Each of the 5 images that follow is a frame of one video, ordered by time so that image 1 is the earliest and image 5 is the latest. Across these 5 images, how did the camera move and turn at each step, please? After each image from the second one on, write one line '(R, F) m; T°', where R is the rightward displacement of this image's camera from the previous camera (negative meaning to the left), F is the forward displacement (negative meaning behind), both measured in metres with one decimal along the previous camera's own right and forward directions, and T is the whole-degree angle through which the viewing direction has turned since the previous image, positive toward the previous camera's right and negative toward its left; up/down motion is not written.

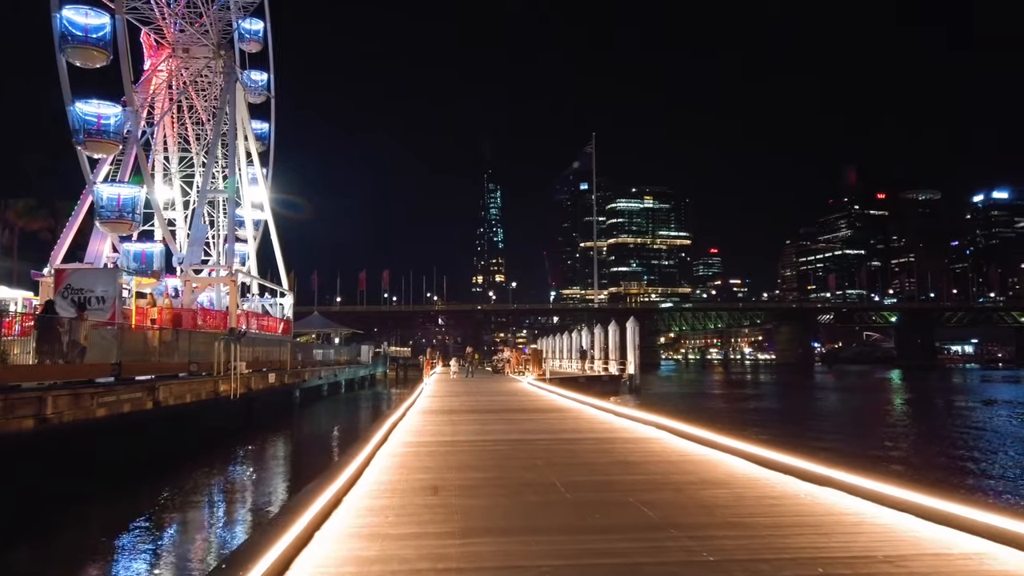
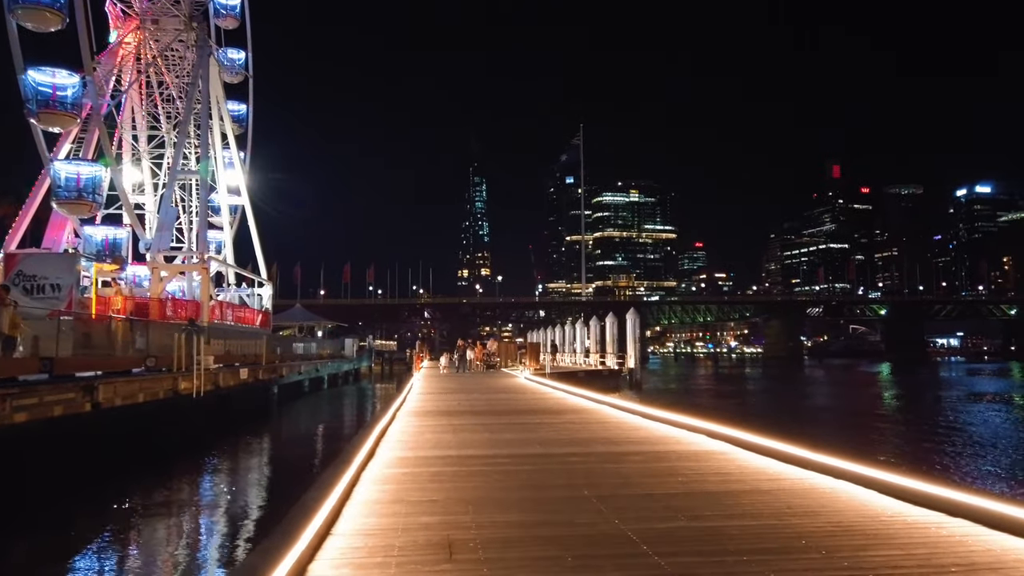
(-0.4, +2.4) m; +1°
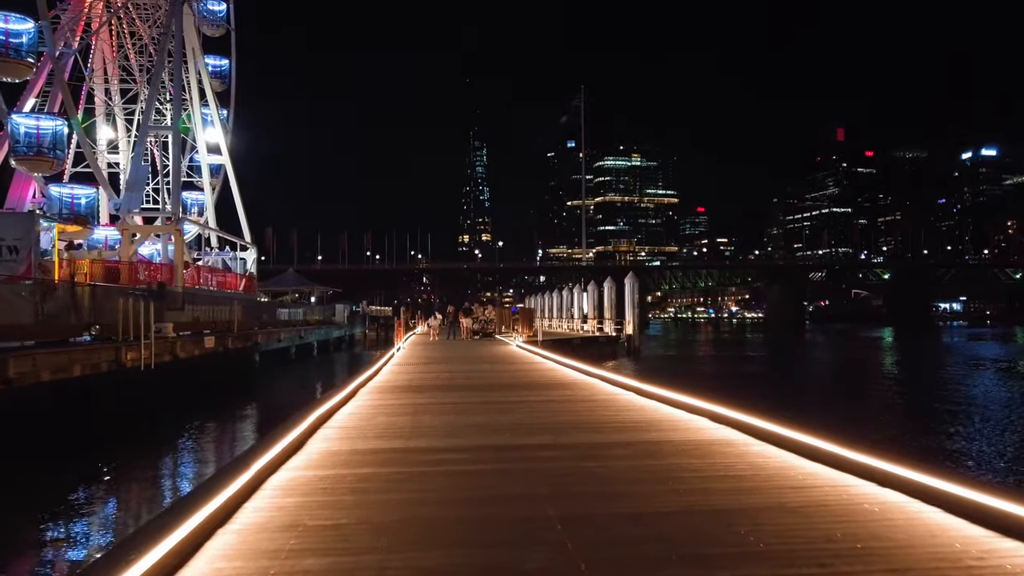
(+0.4, +1.7) m; 0°
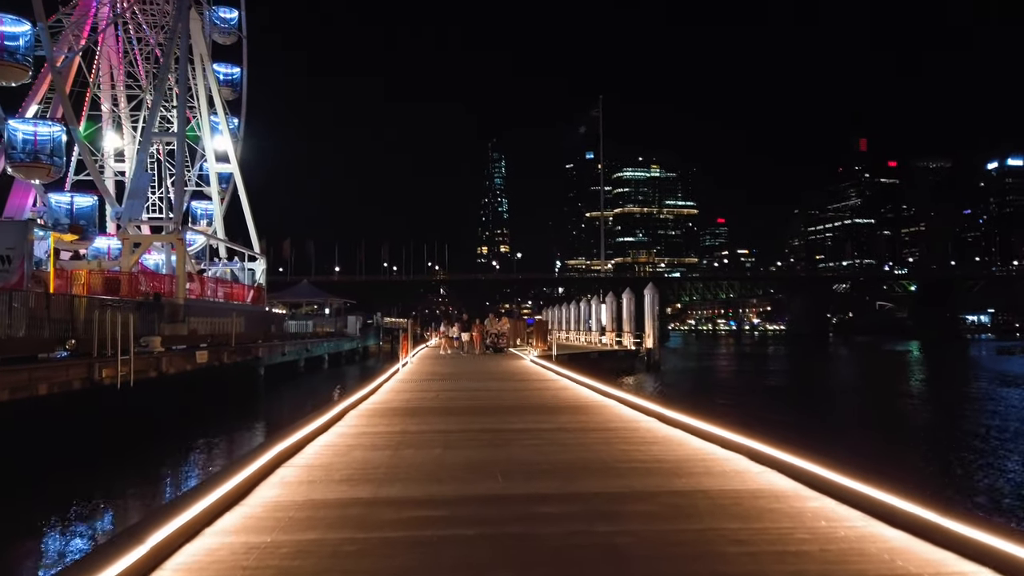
(+0.2, +1.4) m; -1°
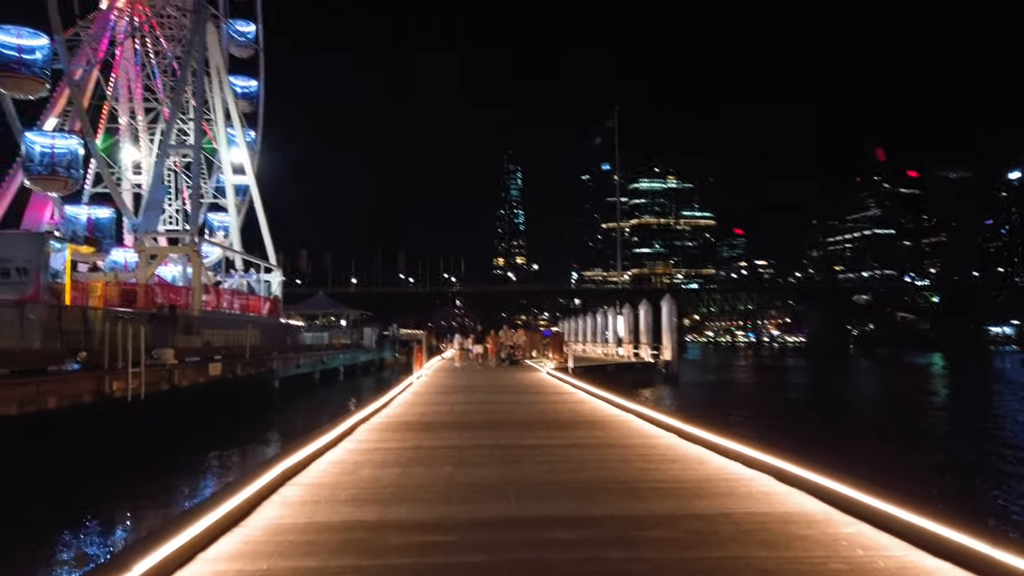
(0.0, +0.3) m; -1°
